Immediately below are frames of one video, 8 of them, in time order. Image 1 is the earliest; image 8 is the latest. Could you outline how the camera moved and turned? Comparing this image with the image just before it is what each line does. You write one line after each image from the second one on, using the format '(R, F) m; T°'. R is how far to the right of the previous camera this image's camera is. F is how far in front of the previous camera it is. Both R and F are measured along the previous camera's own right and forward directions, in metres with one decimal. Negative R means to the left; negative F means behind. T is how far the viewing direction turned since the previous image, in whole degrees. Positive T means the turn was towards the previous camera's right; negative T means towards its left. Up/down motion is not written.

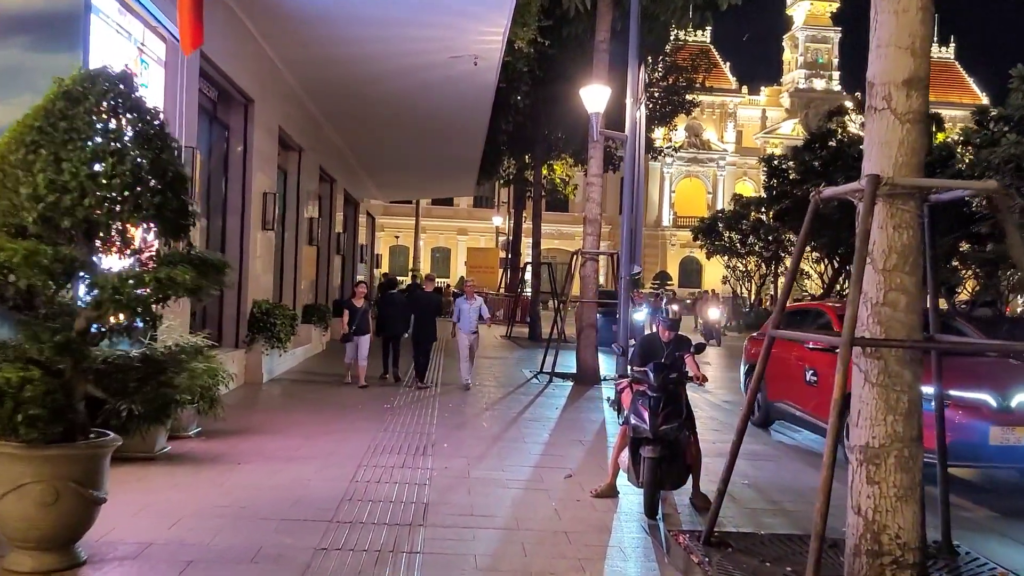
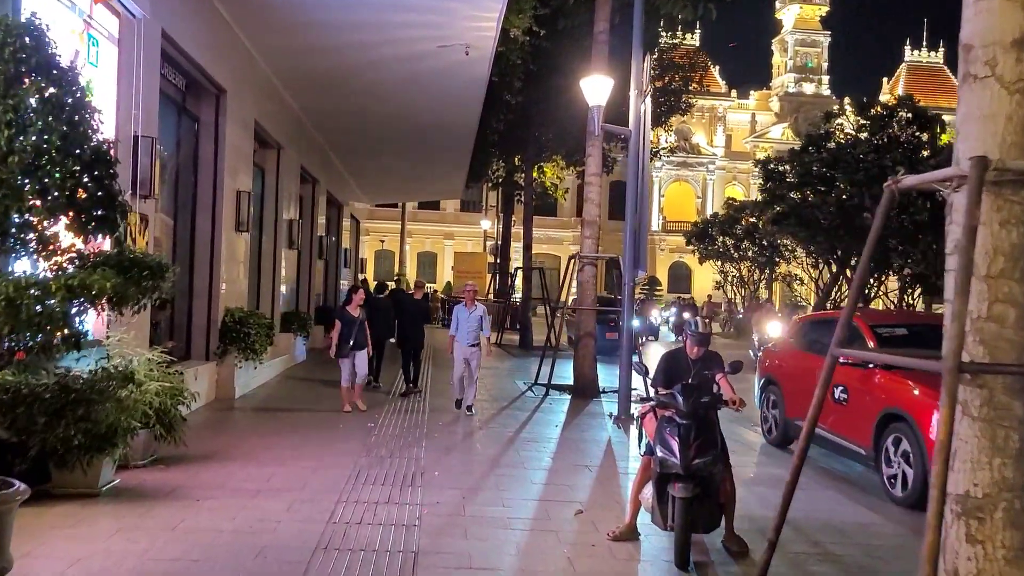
(-0.1, +0.9) m; +1°
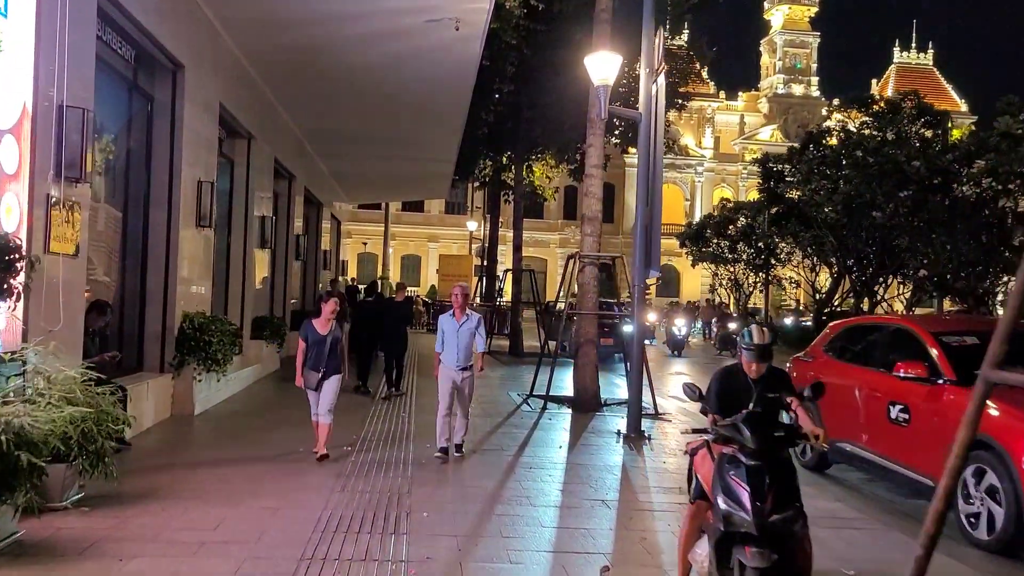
(-0.1, +1.3) m; +1°
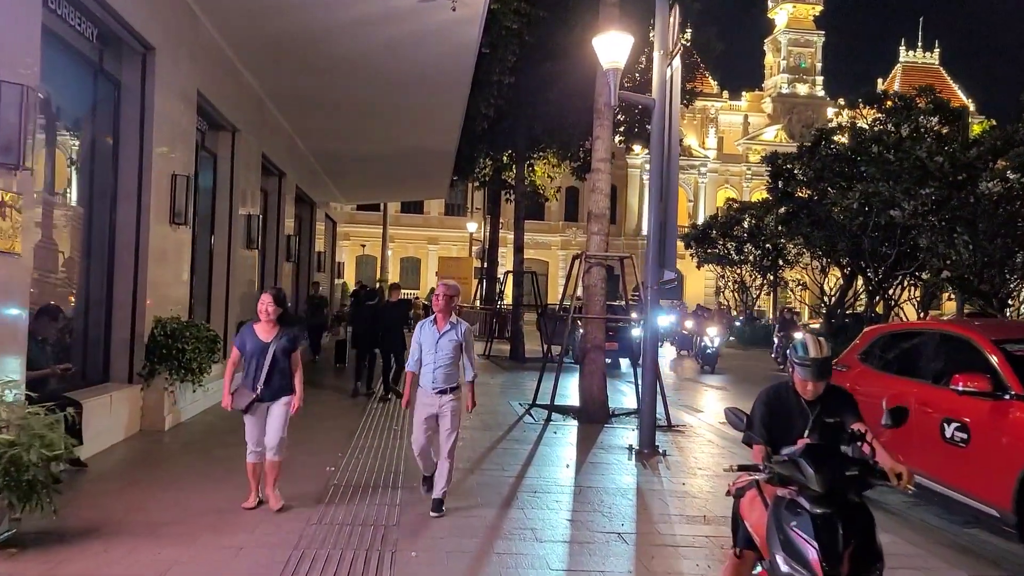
(0.0, +0.8) m; 0°
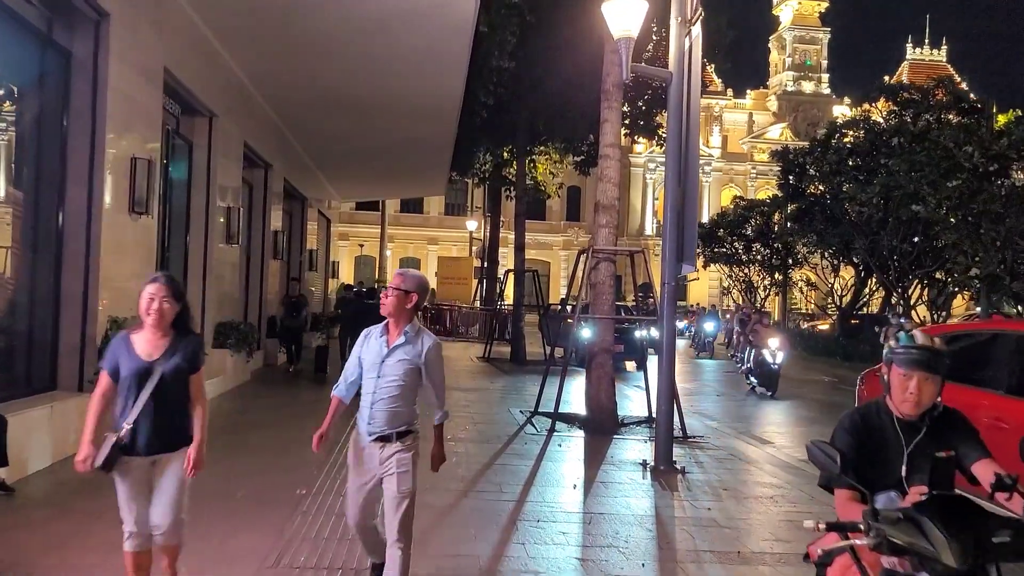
(0.0, +1.0) m; 0°
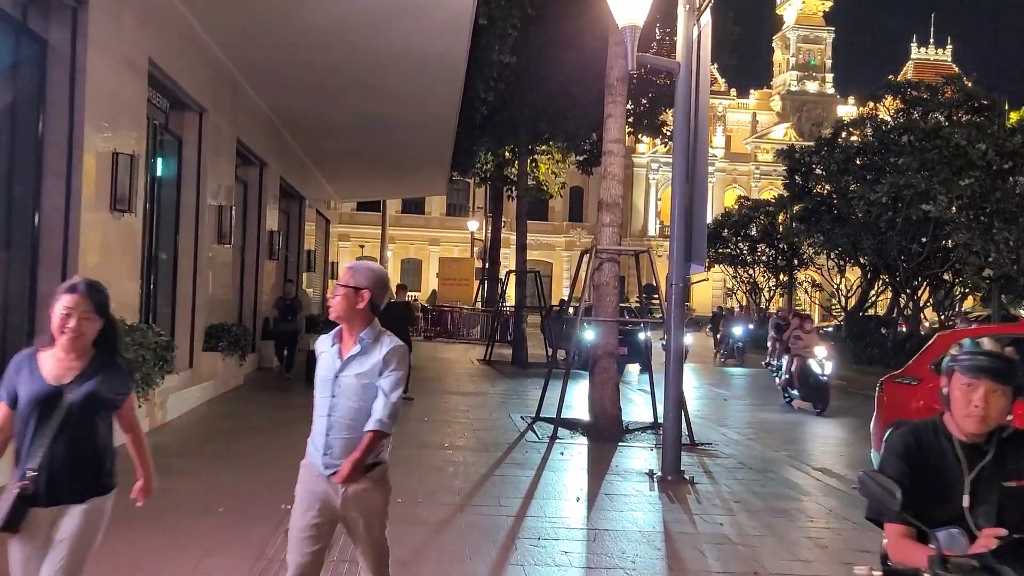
(0.0, +0.4) m; 0°
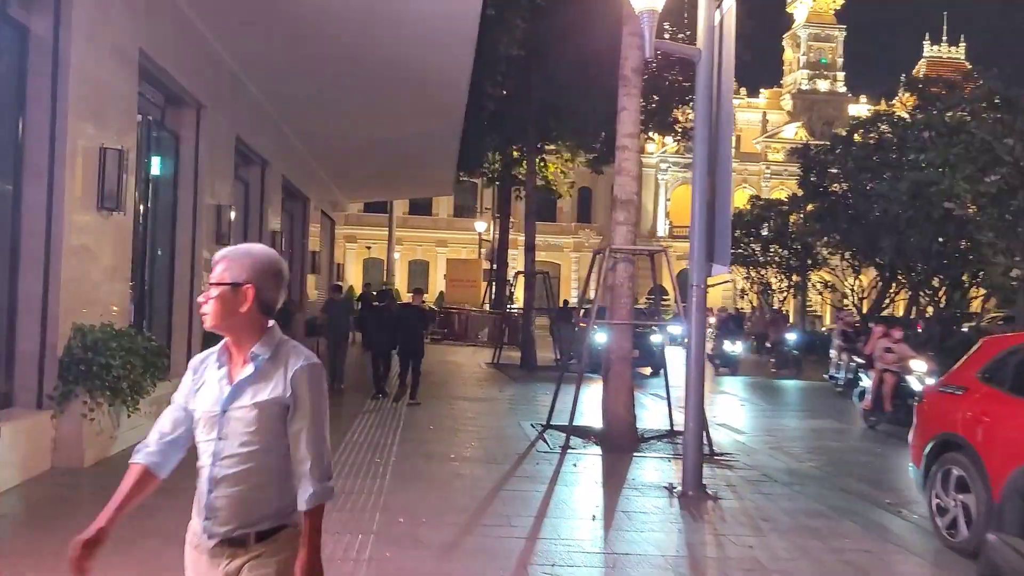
(0.0, +0.5) m; -1°
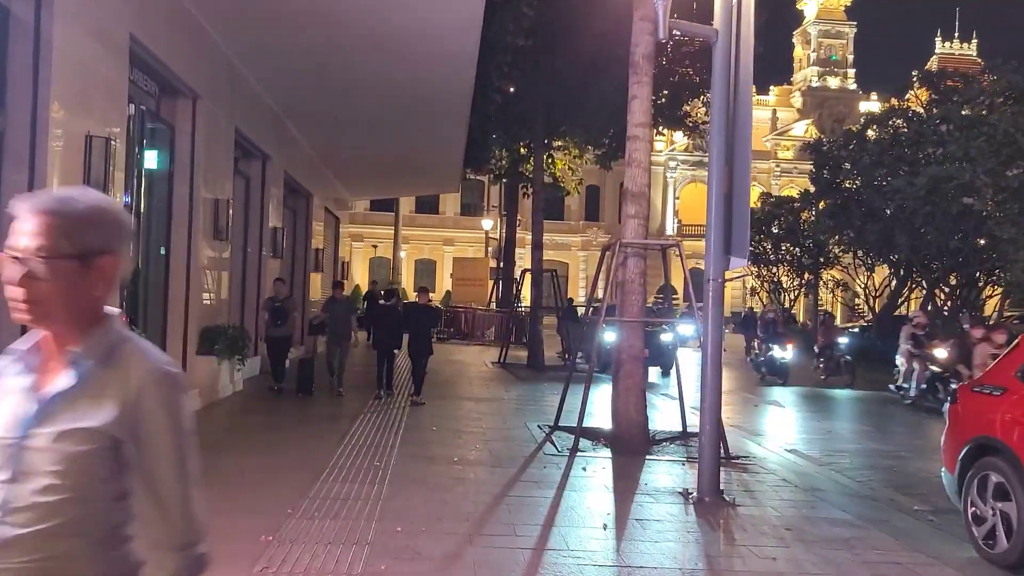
(0.0, +0.4) m; -1°
